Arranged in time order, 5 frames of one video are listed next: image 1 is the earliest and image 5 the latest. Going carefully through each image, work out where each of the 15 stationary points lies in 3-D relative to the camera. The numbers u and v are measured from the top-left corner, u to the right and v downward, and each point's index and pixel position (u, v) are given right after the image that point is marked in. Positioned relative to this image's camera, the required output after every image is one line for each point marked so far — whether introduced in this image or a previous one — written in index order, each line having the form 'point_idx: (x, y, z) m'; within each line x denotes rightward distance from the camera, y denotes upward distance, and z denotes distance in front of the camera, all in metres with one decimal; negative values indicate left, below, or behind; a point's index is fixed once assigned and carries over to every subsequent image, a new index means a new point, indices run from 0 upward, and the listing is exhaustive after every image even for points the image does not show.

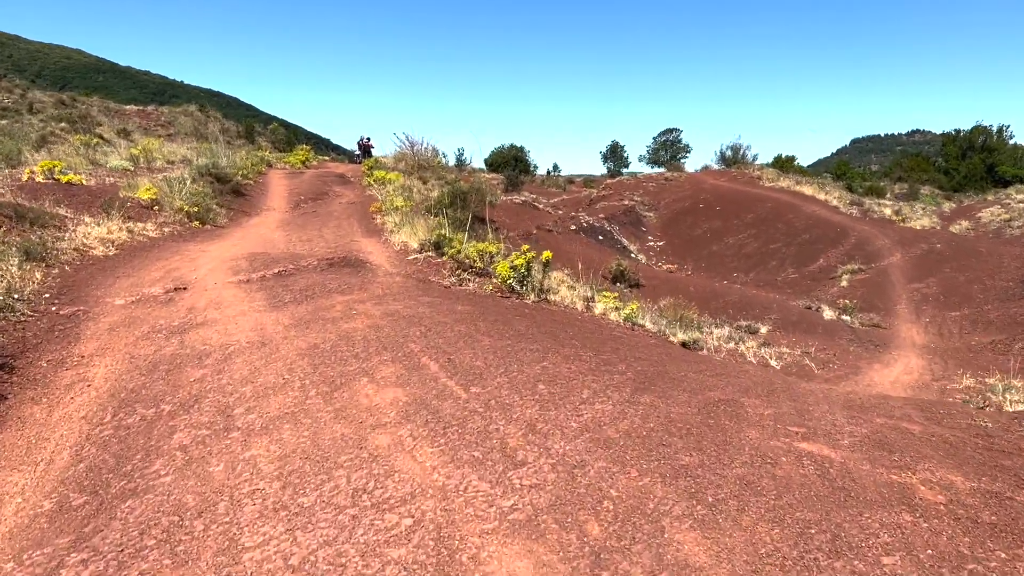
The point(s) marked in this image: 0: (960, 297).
0: (+6.0, -0.1, +11.4) m
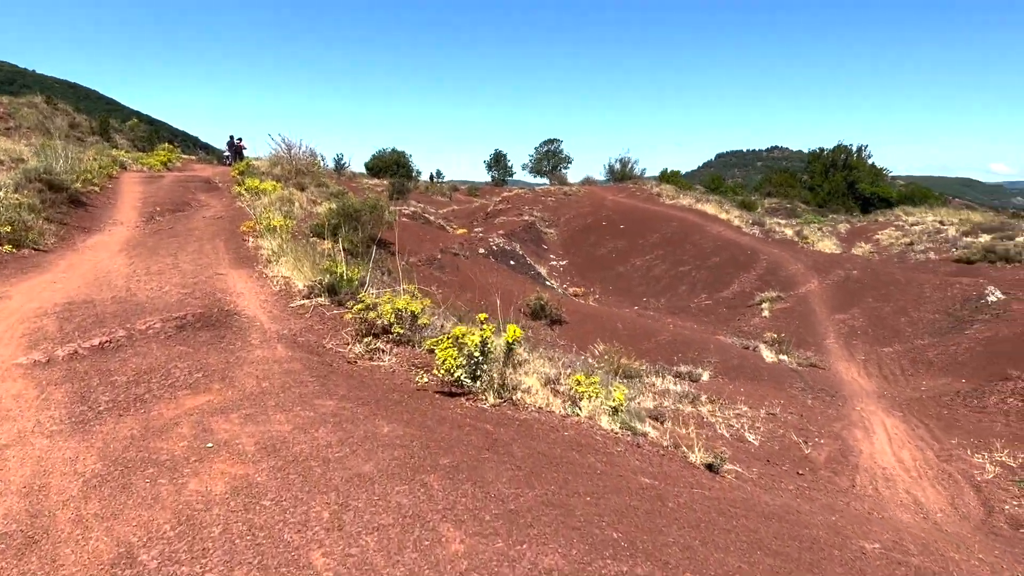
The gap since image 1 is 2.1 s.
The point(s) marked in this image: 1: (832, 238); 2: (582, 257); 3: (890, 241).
0: (+4.7, -0.5, +10.7) m
1: (+7.0, +1.1, +18.6) m
2: (+1.3, +0.6, +16.3) m
3: (+7.8, +1.0, +17.6) m
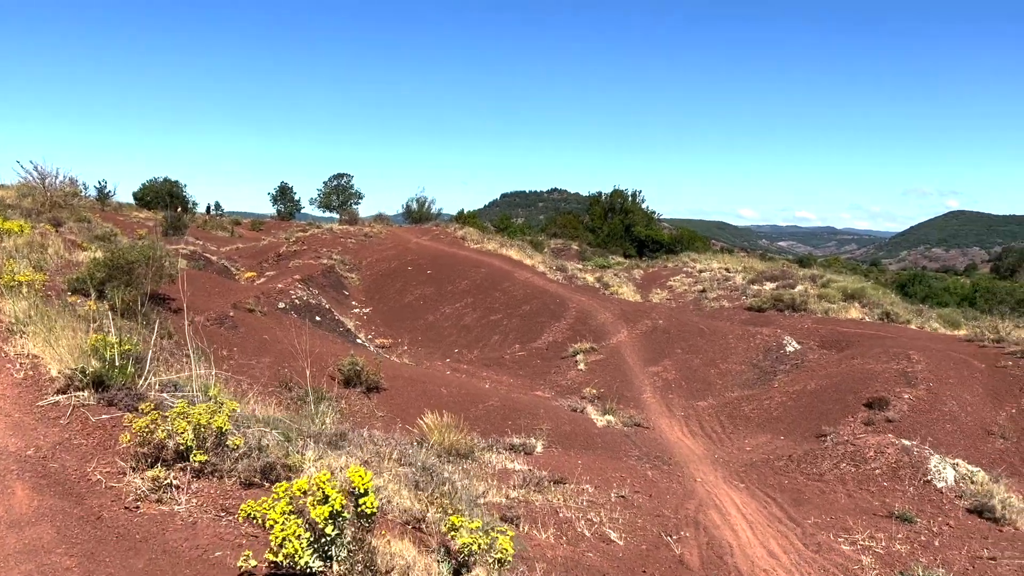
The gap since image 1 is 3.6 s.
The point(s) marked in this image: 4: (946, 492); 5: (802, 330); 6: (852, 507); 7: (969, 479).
0: (+2.4, -1.2, +10.7) m
1: (+2.6, +0.1, +19.0) m
2: (-2.3, -0.3, +15.3) m
3: (+3.7, 0.0, +18.2) m
4: (+3.2, -1.5, +6.2) m
5: (+4.3, -0.6, +12.7) m
6: (+2.3, -1.5, +5.8) m
7: (+3.4, -1.4, +6.4) m
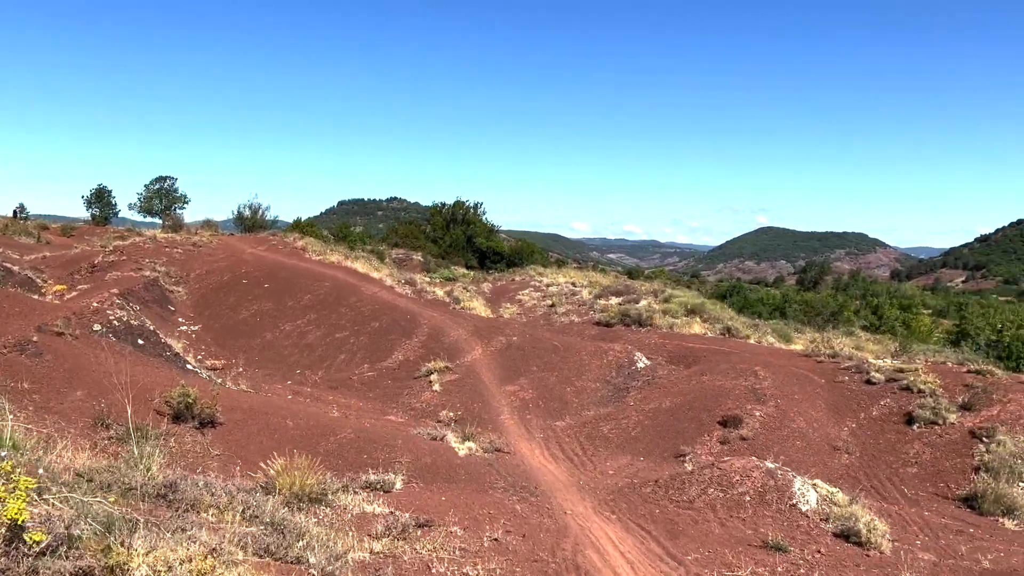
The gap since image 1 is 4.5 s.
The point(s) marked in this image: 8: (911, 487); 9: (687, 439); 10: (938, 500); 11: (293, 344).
0: (+0.6, -1.4, +10.5) m
1: (-0.8, -0.2, +18.6) m
2: (-4.9, -0.5, +14.1) m
3: (+0.4, -0.3, +18.1) m
4: (+2.2, -1.6, +6.2) m
5: (+2.1, -0.9, +12.8) m
6: (+1.4, -1.7, +5.7) m
7: (+2.4, -1.6, +6.4) m
8: (+3.7, -1.8, +7.9) m
9: (+1.8, -1.6, +8.7) m
10: (+3.8, -1.9, +7.6) m
11: (-3.4, -0.9, +13.1) m
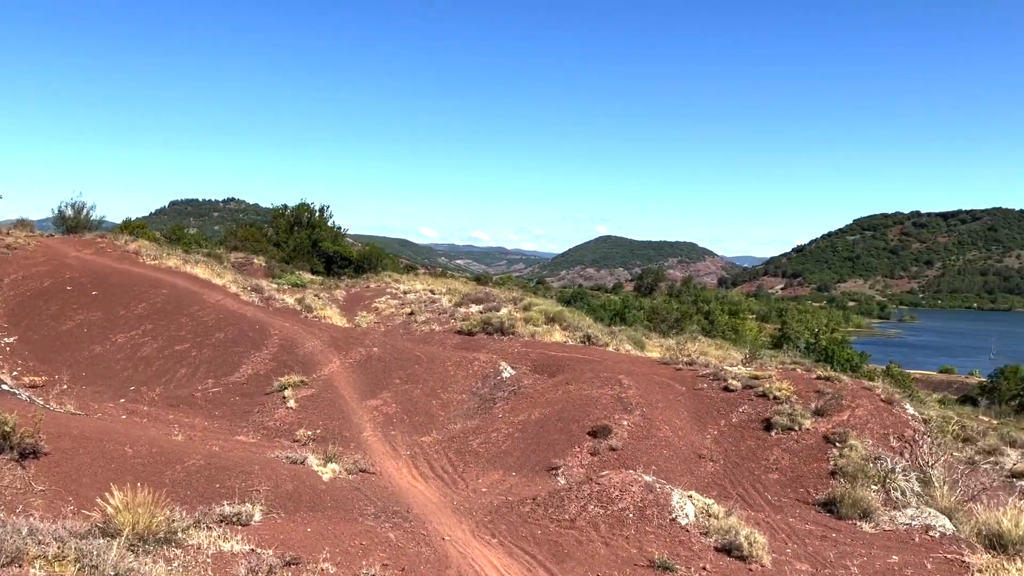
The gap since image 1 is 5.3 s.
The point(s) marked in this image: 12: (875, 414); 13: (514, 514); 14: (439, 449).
0: (-1.1, -1.5, +10.1) m
1: (-3.9, -0.4, +17.9) m
2: (-7.1, -0.7, +12.7) m
3: (-2.6, -0.4, +17.5) m
4: (+1.3, -1.7, +6.1) m
5: (0.0, -1.0, +12.6) m
6: (+0.7, -1.8, +5.5) m
7: (+1.5, -1.7, +6.4) m
8: (+2.5, -1.9, +8.1) m
9: (+0.5, -1.7, +8.6) m
10: (+2.6, -2.0, +7.8) m
11: (-5.4, -1.0, +11.9) m
12: (+4.1, -1.4, +9.5) m
13: (0.0, -1.8, +6.6) m
14: (-0.8, -1.7, +9.1) m
